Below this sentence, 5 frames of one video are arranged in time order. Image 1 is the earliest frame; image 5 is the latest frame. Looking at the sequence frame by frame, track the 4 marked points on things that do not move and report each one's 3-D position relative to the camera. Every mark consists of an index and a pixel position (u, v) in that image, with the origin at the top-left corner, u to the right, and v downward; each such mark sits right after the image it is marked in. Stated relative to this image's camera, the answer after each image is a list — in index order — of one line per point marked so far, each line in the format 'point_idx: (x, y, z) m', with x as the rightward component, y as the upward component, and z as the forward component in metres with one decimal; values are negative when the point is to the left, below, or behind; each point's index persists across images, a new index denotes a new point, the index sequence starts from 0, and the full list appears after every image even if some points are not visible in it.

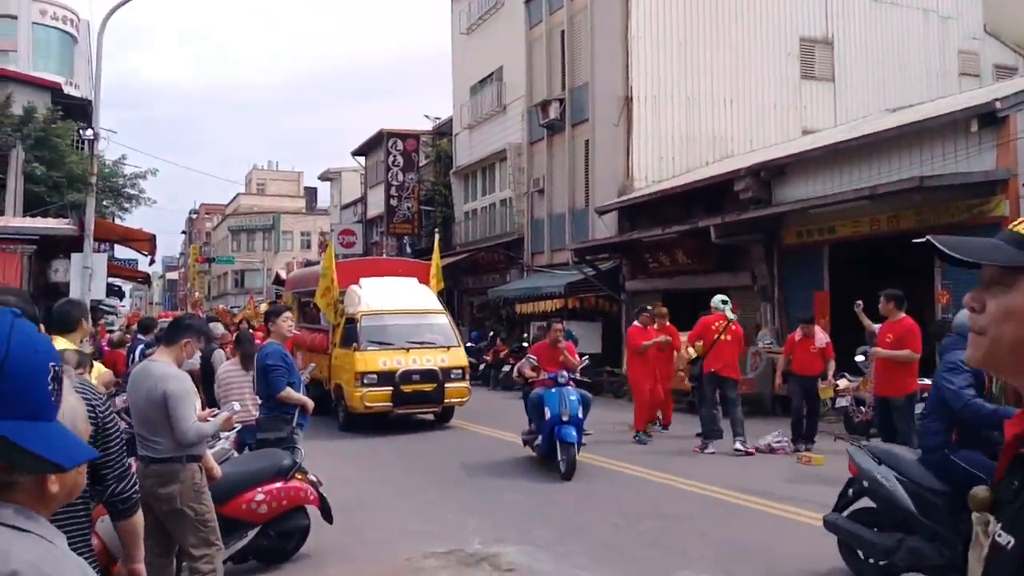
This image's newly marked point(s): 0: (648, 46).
0: (+2.8, +5.1, +19.7) m
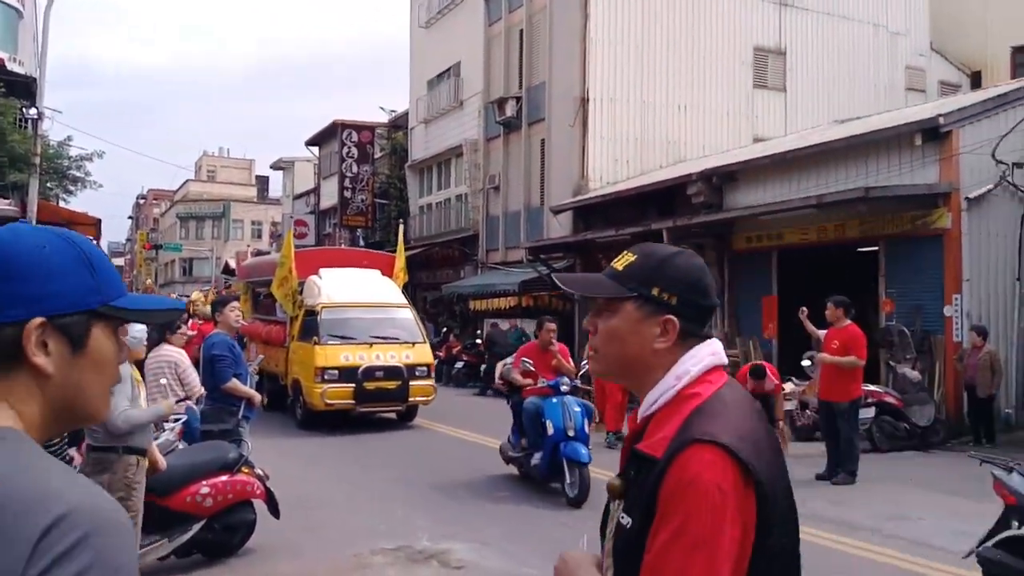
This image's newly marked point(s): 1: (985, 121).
0: (+1.8, +5.1, +19.8) m
1: (+6.5, +2.3, +13.0) m
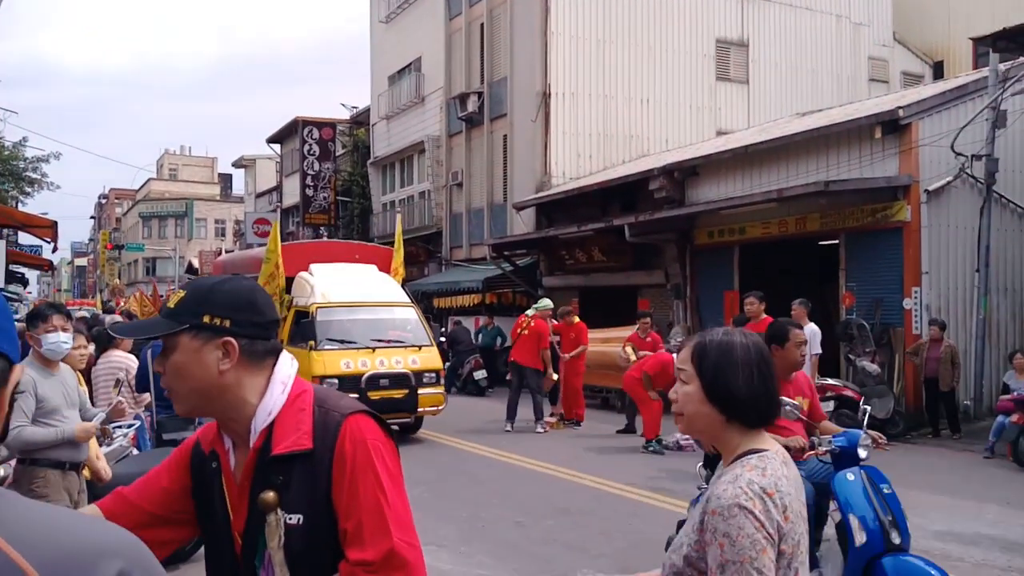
0: (+1.2, +5.3, +19.8) m
1: (+6.0, +2.4, +13.0) m
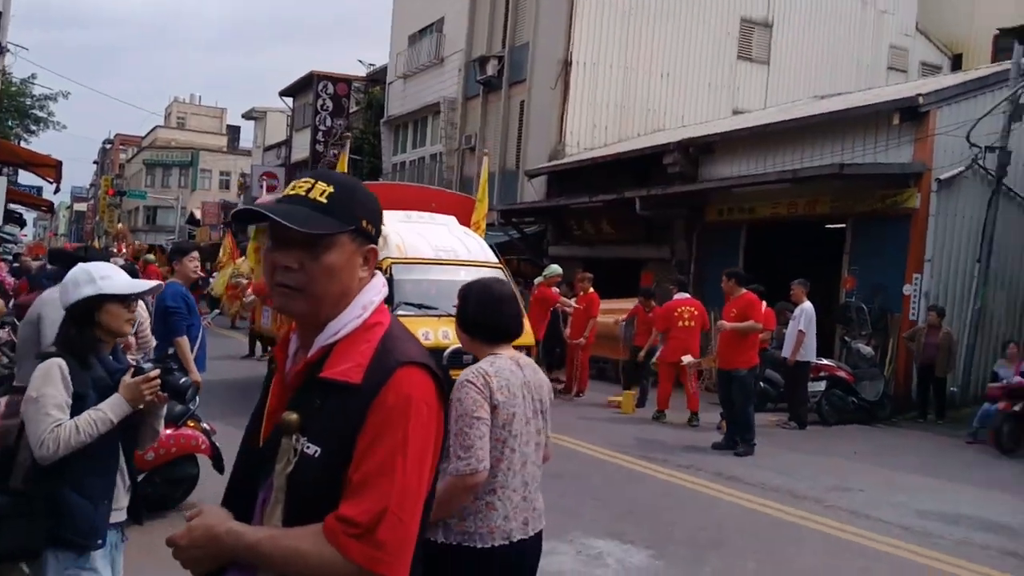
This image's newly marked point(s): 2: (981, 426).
0: (+1.3, +5.7, +19.7) m
1: (+6.2, +2.6, +13.2) m
2: (+6.1, -1.8, +12.1) m
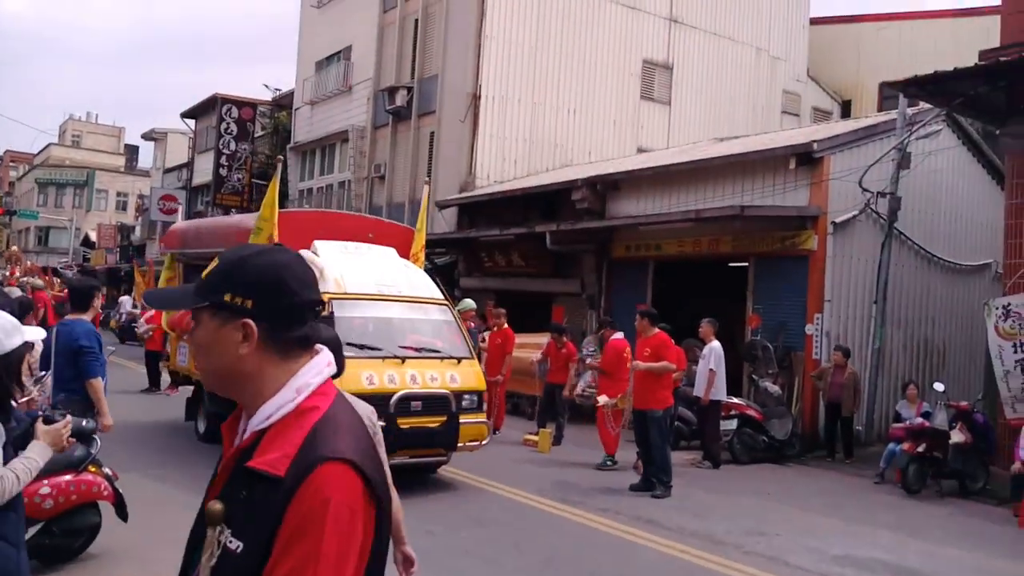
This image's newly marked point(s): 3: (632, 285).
0: (-0.4, +5.0, +19.8) m
1: (+5.0, +2.0, +13.6) m
2: (+4.9, -2.3, +12.3) m
3: (+1.9, 0.0, +15.2) m
